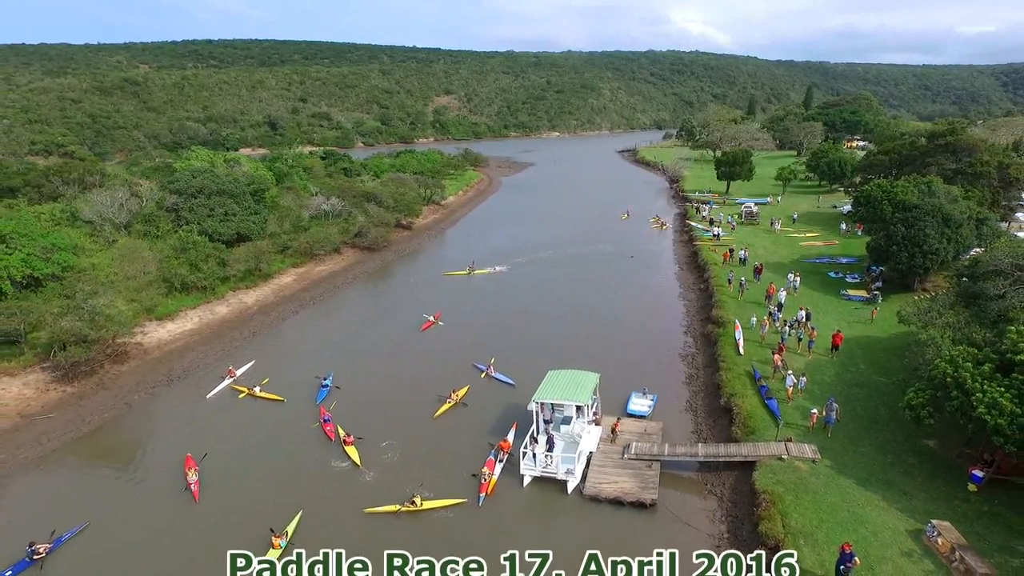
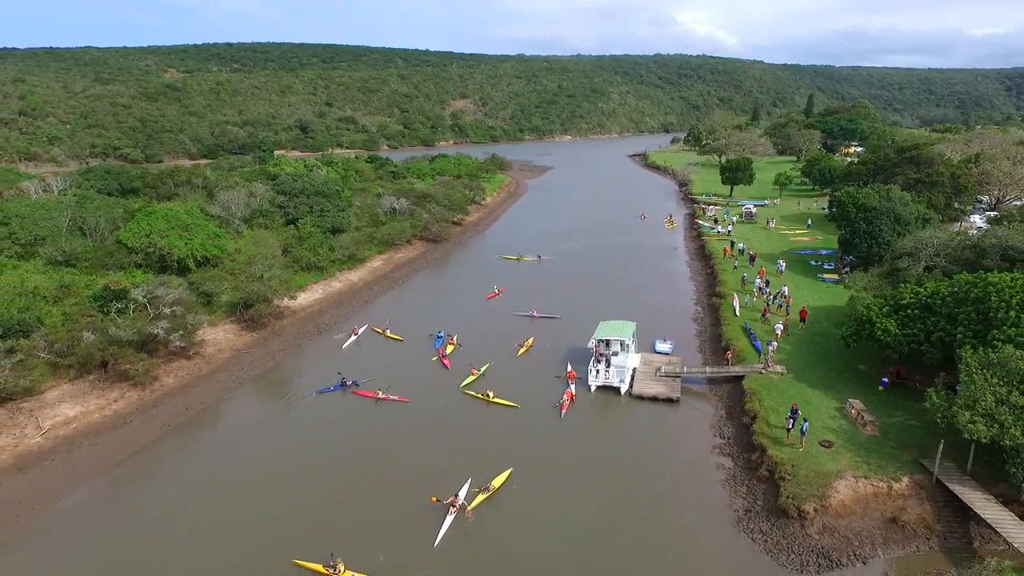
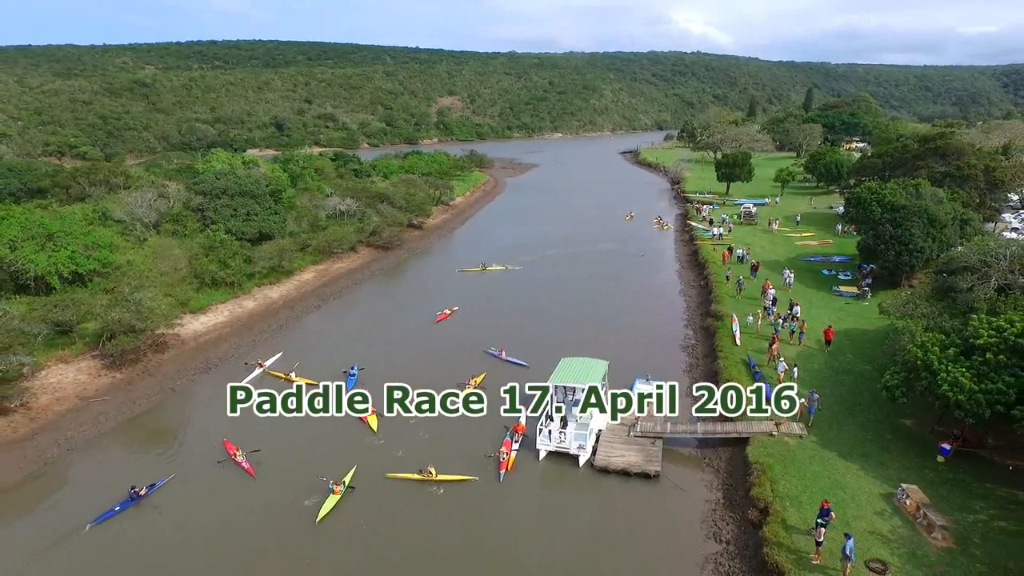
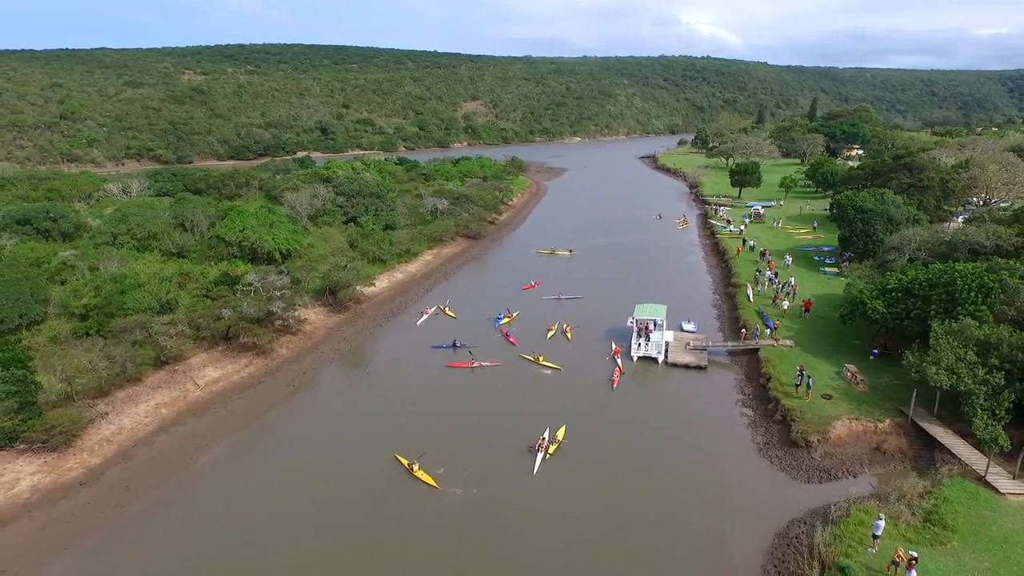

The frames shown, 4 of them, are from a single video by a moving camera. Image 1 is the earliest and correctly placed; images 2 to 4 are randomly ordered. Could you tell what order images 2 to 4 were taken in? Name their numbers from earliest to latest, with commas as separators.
3, 2, 4
